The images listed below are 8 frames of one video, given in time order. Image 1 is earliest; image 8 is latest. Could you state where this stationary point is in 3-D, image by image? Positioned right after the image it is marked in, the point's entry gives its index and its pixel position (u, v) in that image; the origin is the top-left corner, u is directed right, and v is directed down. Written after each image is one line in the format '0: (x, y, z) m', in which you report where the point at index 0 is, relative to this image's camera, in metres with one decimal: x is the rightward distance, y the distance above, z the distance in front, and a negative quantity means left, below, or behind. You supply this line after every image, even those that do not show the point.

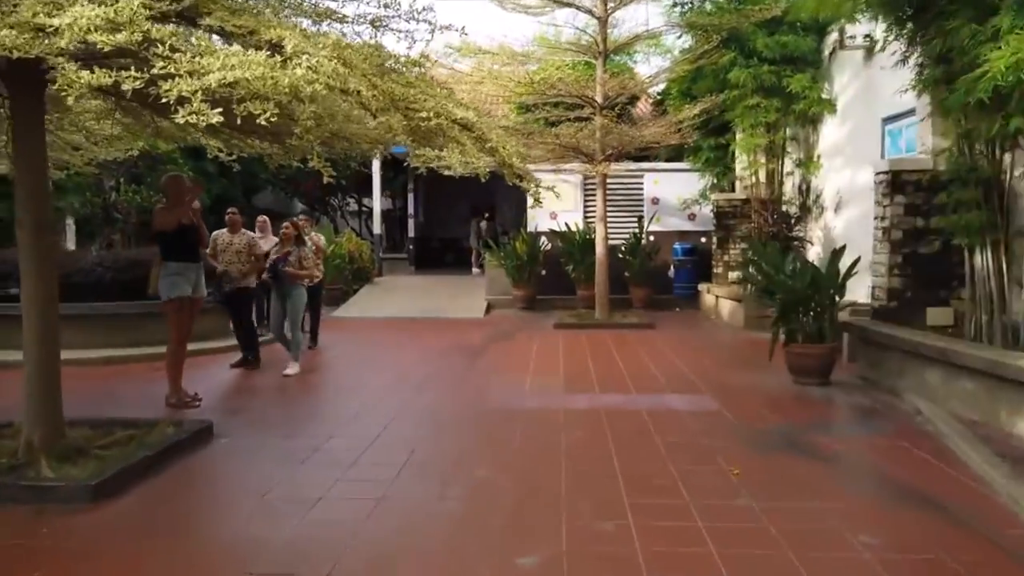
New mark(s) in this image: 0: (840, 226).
0: (+4.5, +0.9, +10.4) m
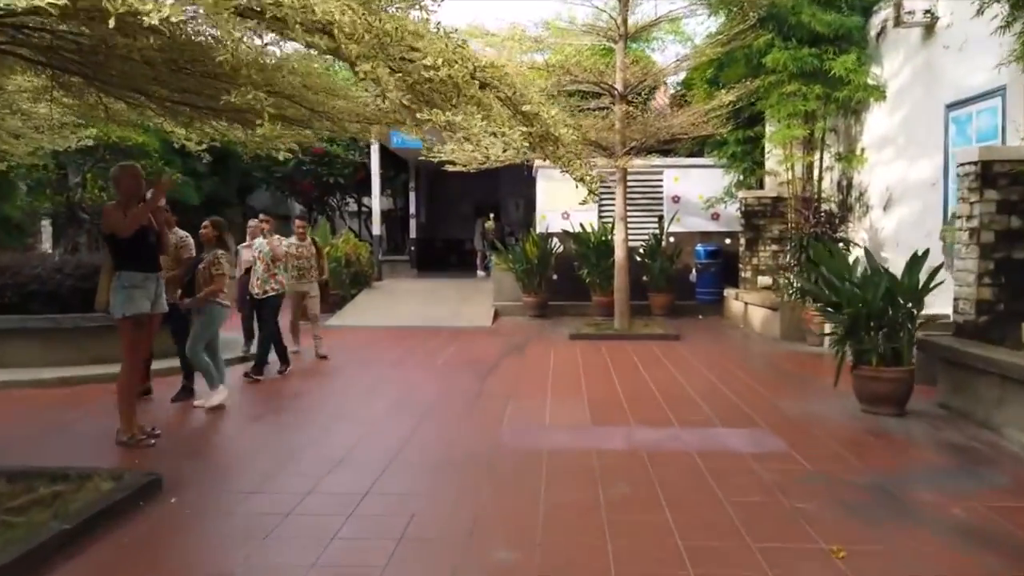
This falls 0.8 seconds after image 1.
0: (+4.7, +0.8, +9.3) m
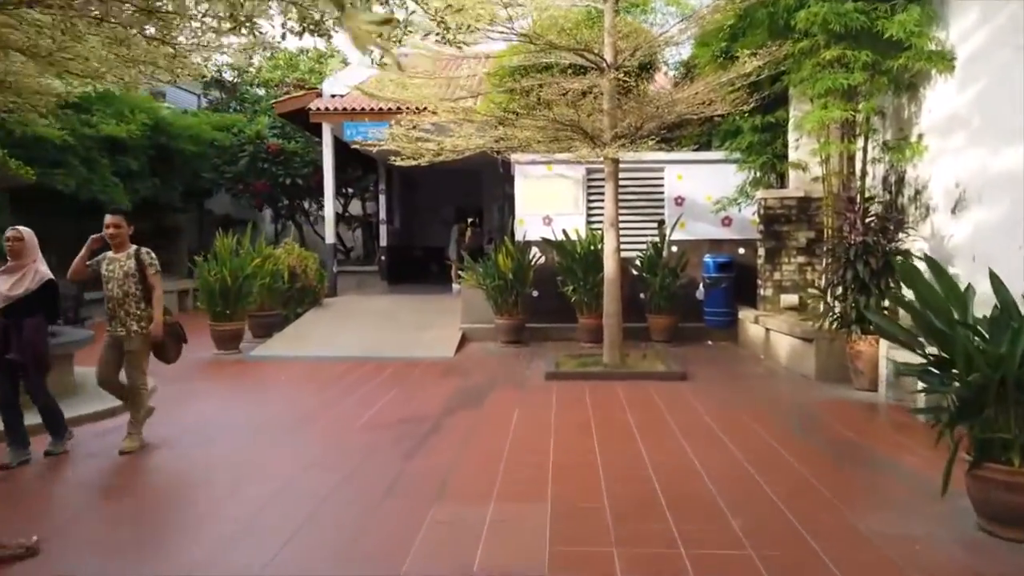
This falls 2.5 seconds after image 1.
0: (+4.3, +0.5, +7.1) m
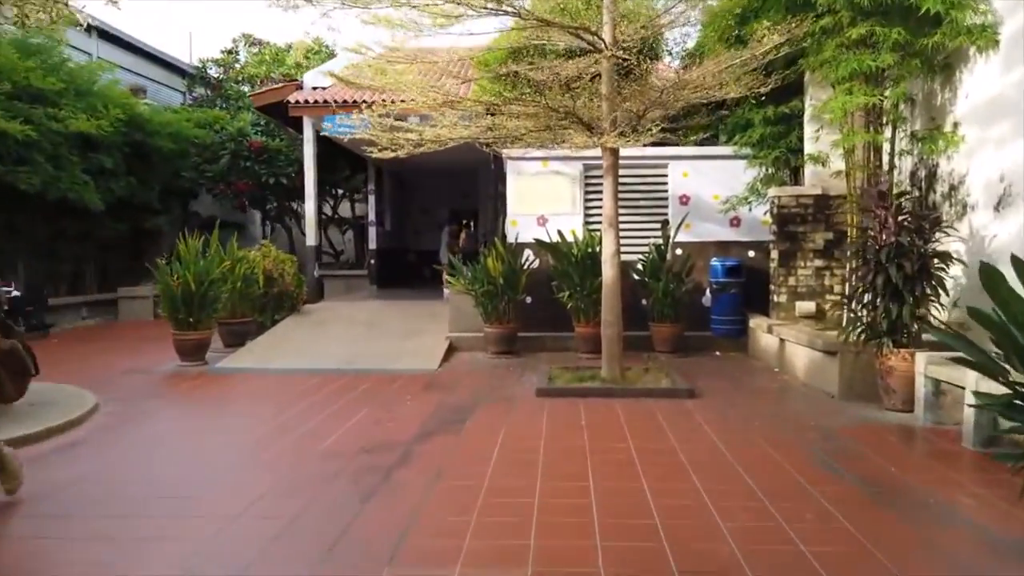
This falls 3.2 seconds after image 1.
0: (+4.1, +0.5, +6.3) m
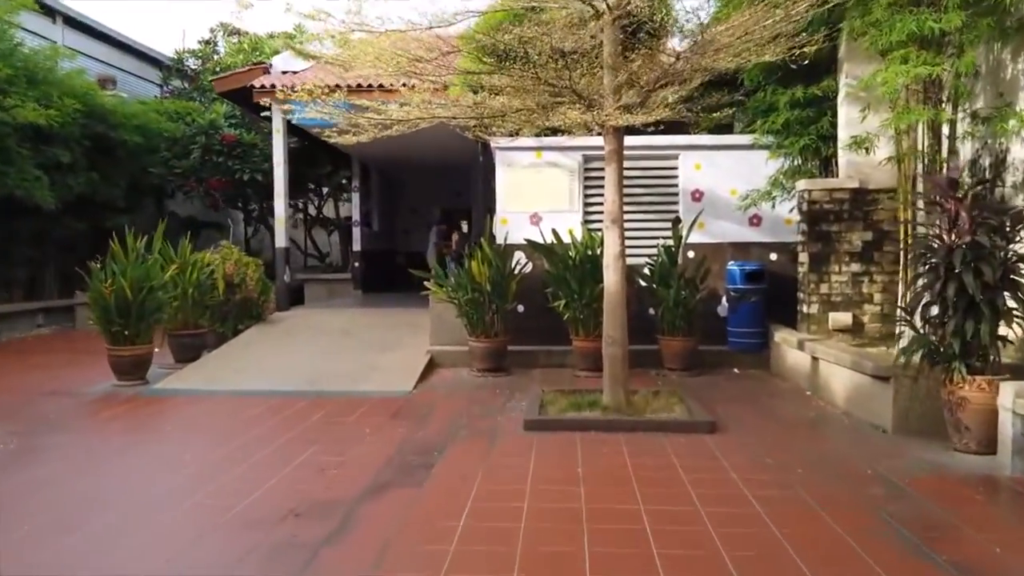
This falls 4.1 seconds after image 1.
0: (+4.0, +0.4, +5.1) m
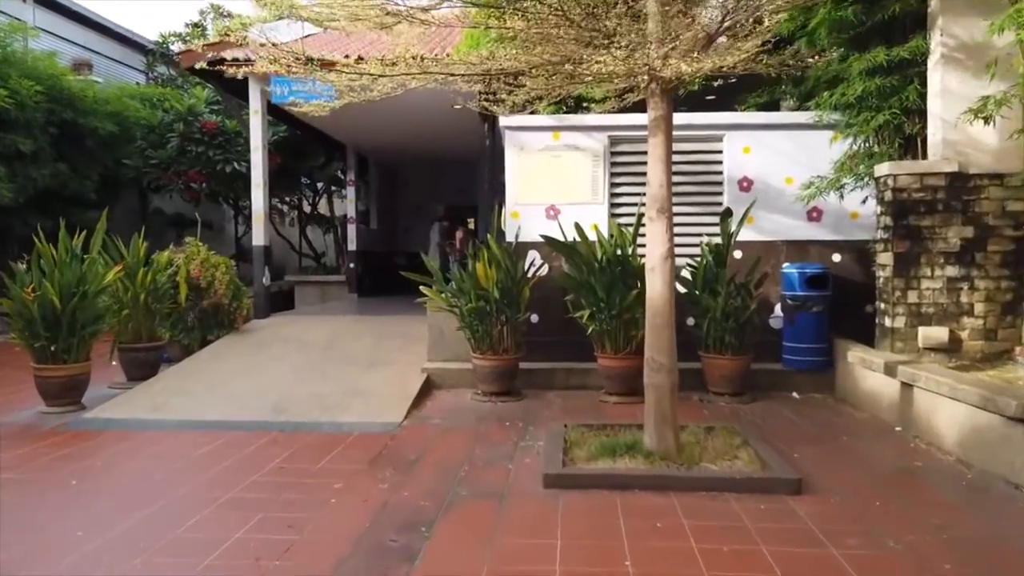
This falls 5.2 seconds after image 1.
0: (+4.1, +0.3, +3.6) m
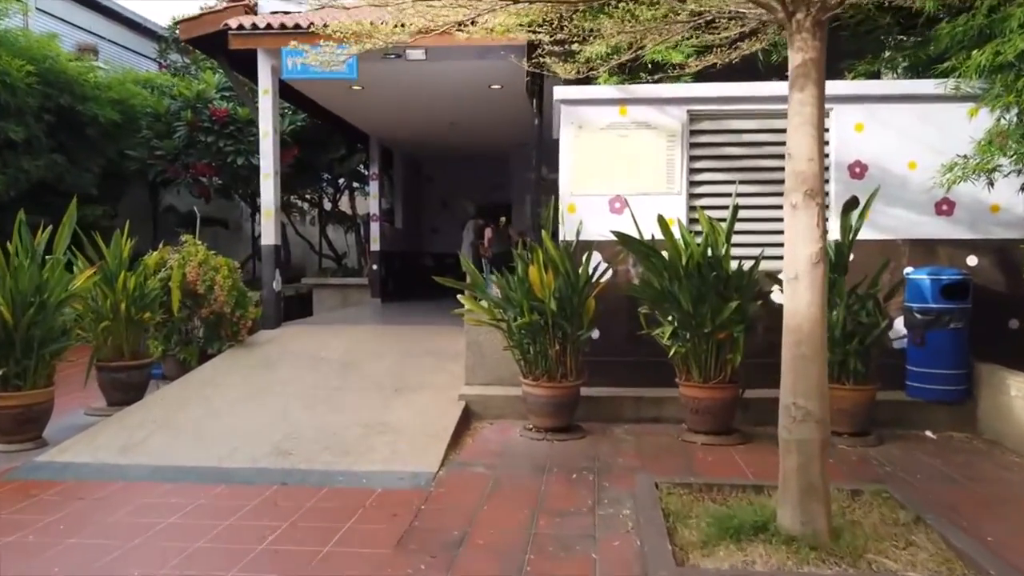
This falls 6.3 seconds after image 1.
0: (+4.4, +0.2, +2.1) m
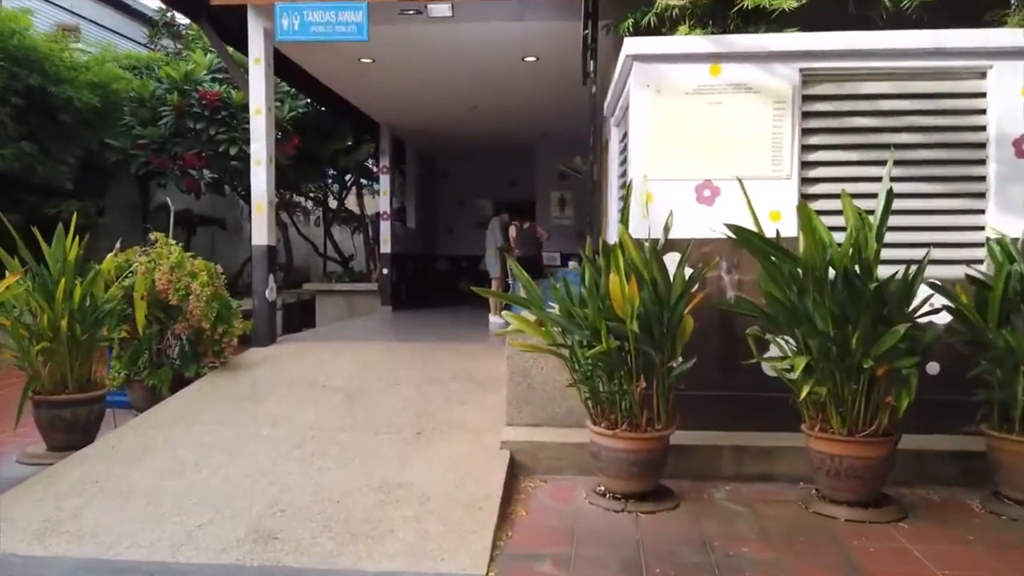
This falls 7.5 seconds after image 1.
0: (+4.8, +0.2, +0.5) m
